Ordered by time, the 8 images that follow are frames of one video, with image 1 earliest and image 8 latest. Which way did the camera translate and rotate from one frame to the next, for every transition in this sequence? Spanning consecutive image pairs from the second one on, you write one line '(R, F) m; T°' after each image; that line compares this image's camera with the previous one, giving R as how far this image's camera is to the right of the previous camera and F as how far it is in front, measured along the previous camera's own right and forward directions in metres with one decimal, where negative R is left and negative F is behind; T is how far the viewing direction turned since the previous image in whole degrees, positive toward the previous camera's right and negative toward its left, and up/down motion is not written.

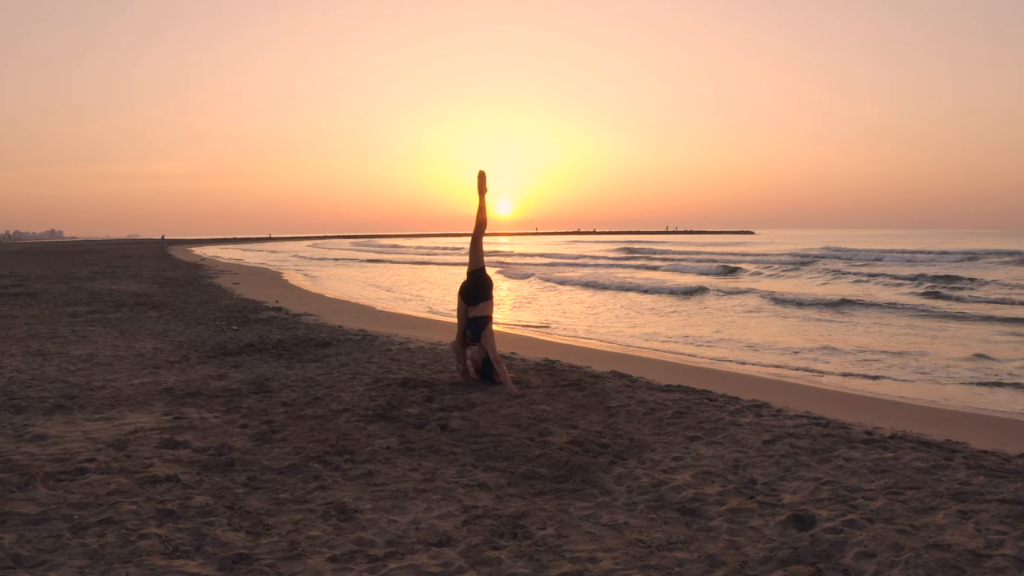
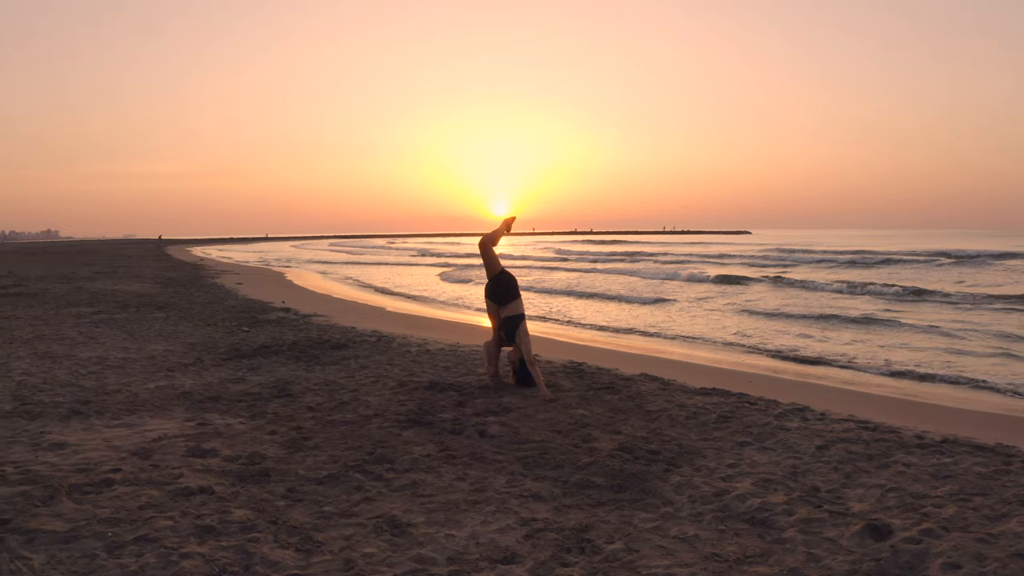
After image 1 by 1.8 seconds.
(-0.5, +0.3) m; +1°
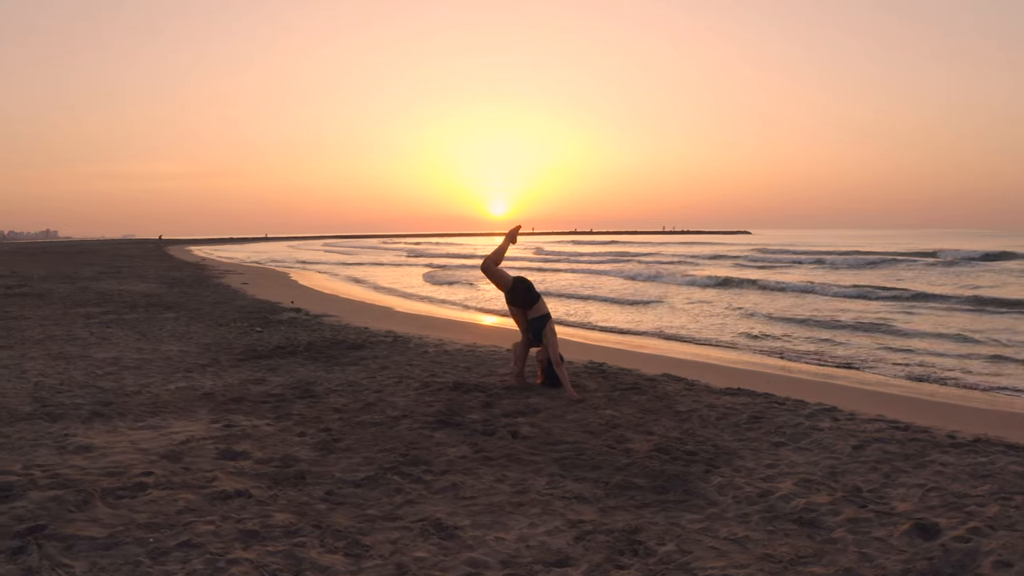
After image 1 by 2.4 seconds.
(-0.4, +0.1) m; +1°
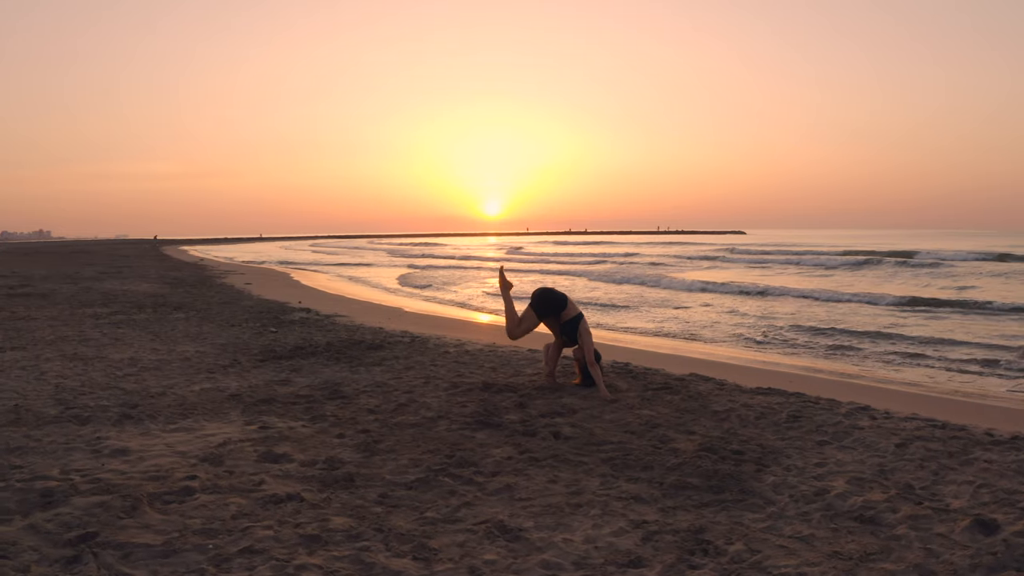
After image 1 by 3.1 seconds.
(-0.5, +0.1) m; +1°
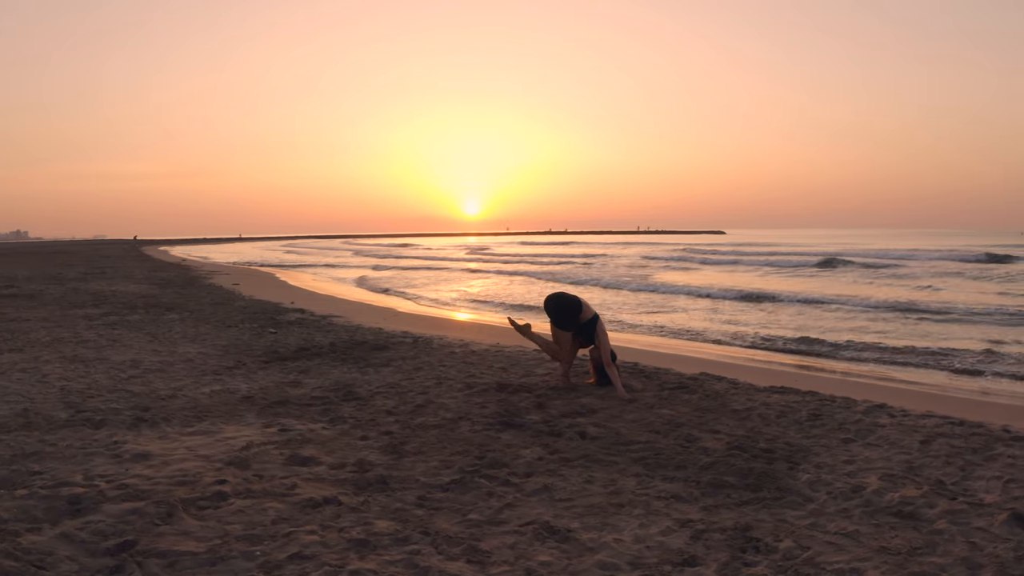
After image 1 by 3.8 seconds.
(-0.5, +0.1) m; +2°
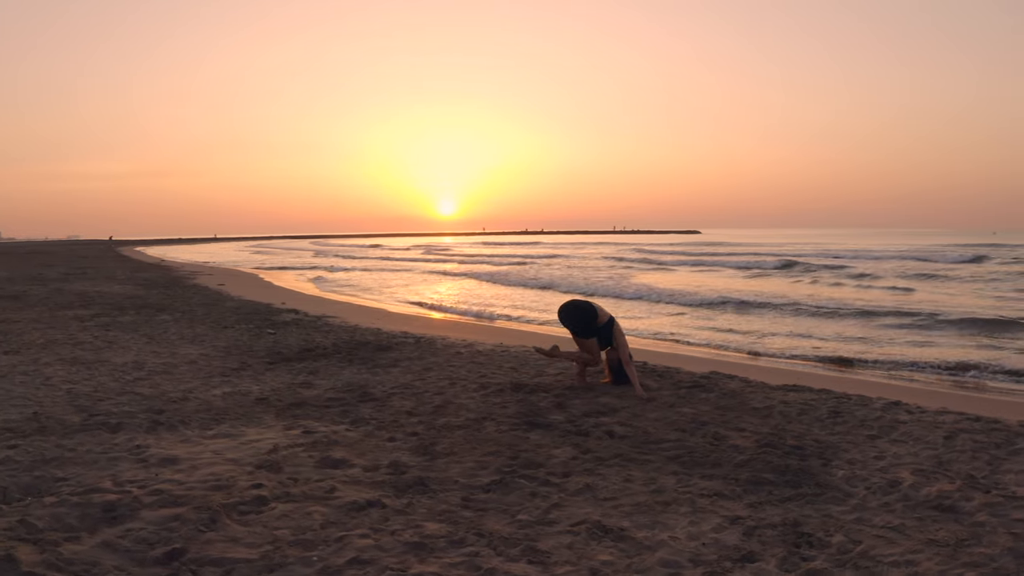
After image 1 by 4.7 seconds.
(-0.5, +0.1) m; +3°
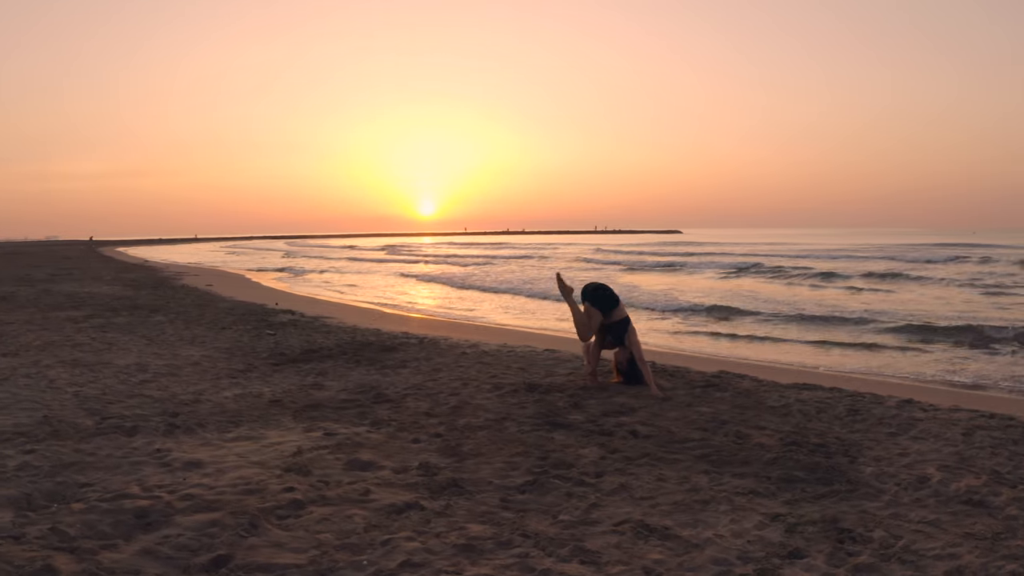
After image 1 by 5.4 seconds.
(-0.4, +0.1) m; +2°
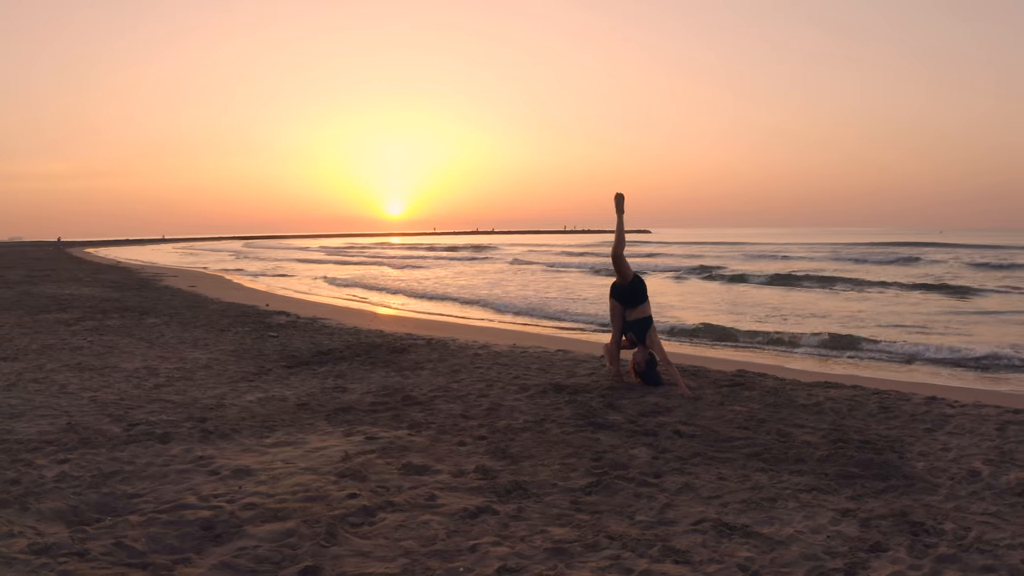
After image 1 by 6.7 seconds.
(-0.7, +0.2) m; +4°
